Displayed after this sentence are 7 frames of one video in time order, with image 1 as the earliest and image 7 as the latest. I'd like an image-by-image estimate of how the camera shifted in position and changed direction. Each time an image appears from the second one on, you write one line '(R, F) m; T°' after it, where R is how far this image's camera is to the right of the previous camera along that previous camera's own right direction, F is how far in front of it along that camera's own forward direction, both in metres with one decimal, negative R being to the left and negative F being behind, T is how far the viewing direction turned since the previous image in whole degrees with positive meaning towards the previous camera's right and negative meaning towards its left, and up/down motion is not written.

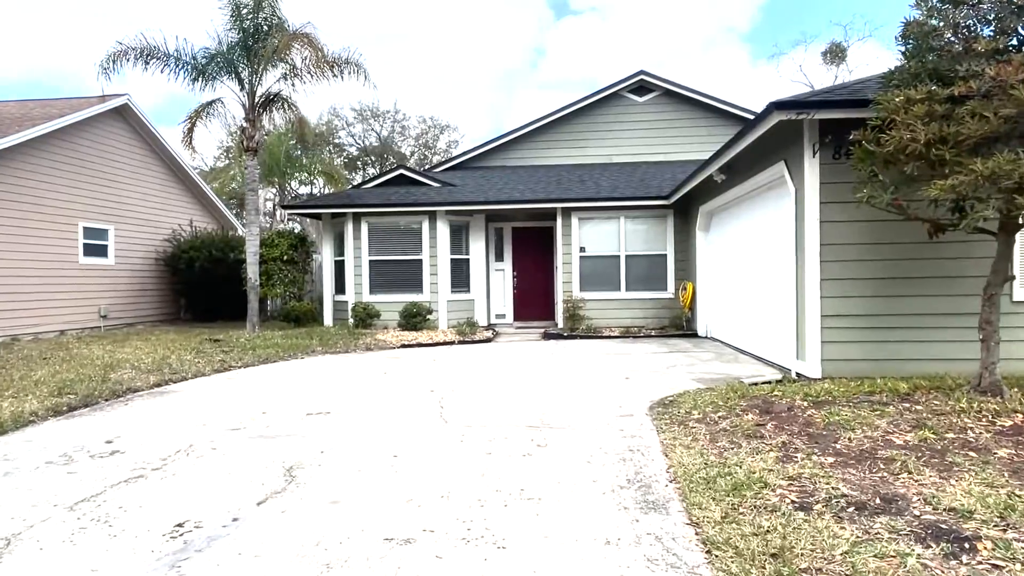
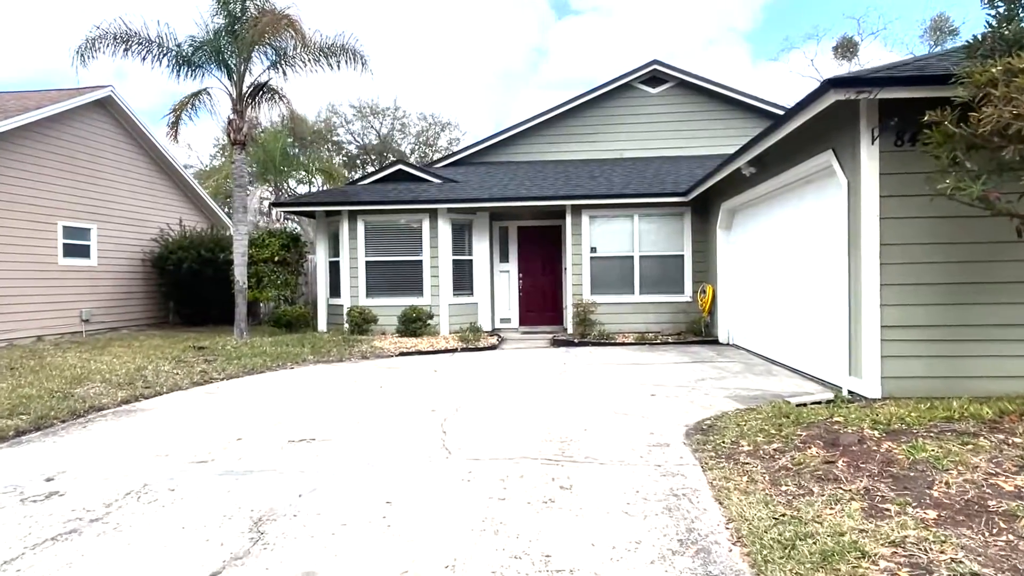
(-0.1, +0.8) m; 0°
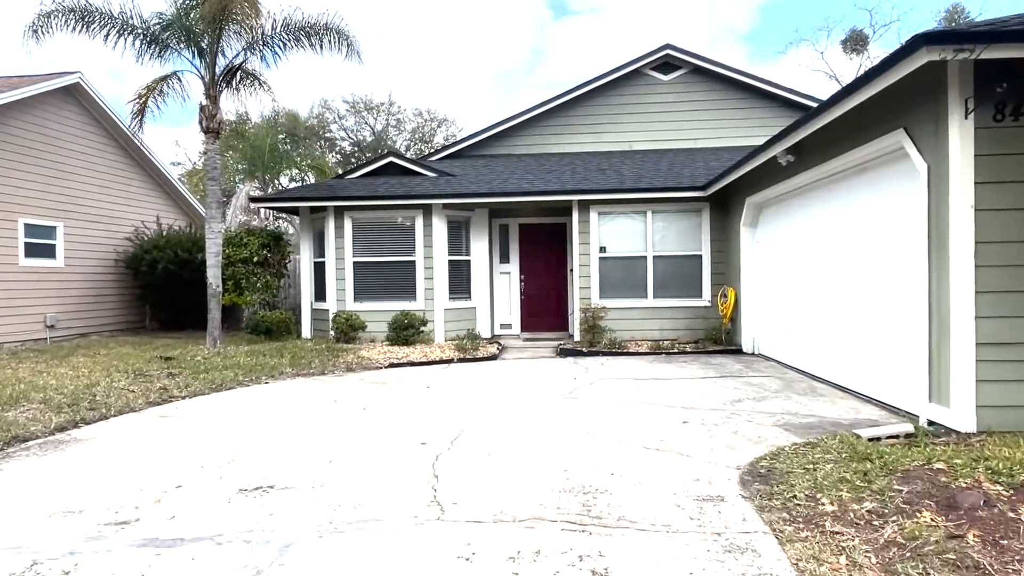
(-0.1, +1.0) m; 0°
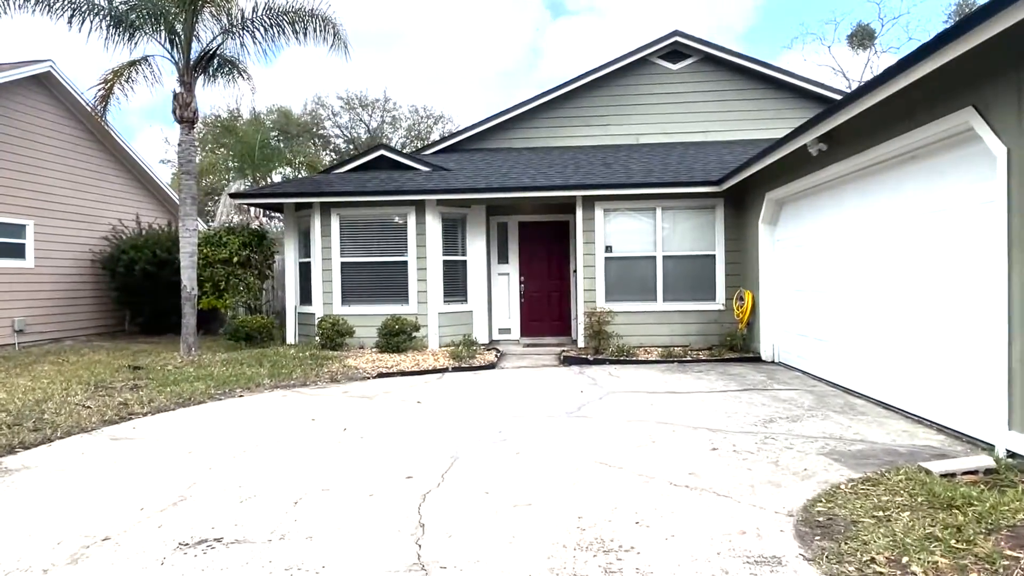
(0.0, +0.7) m; 0°
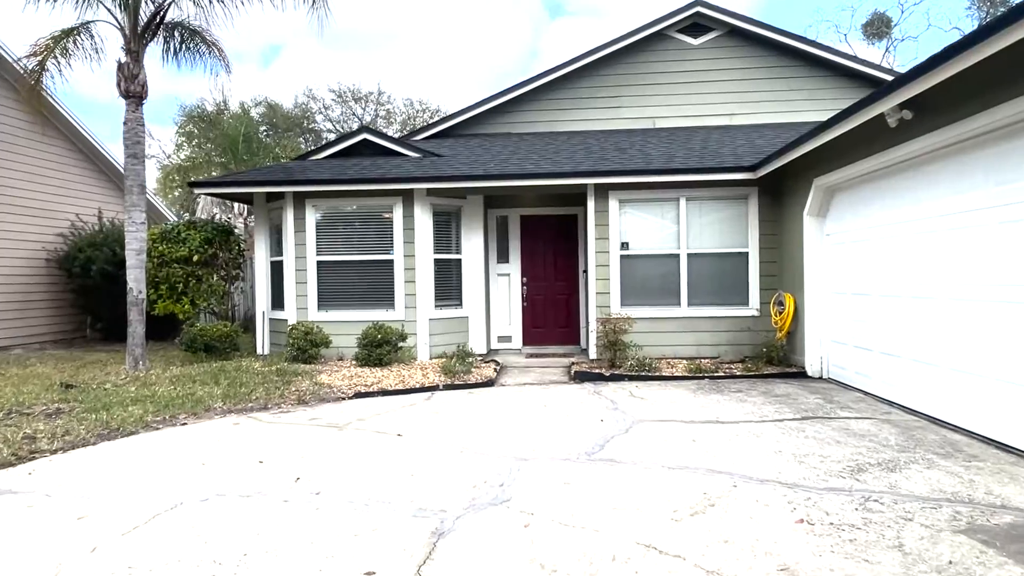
(0.0, +1.3) m; 0°
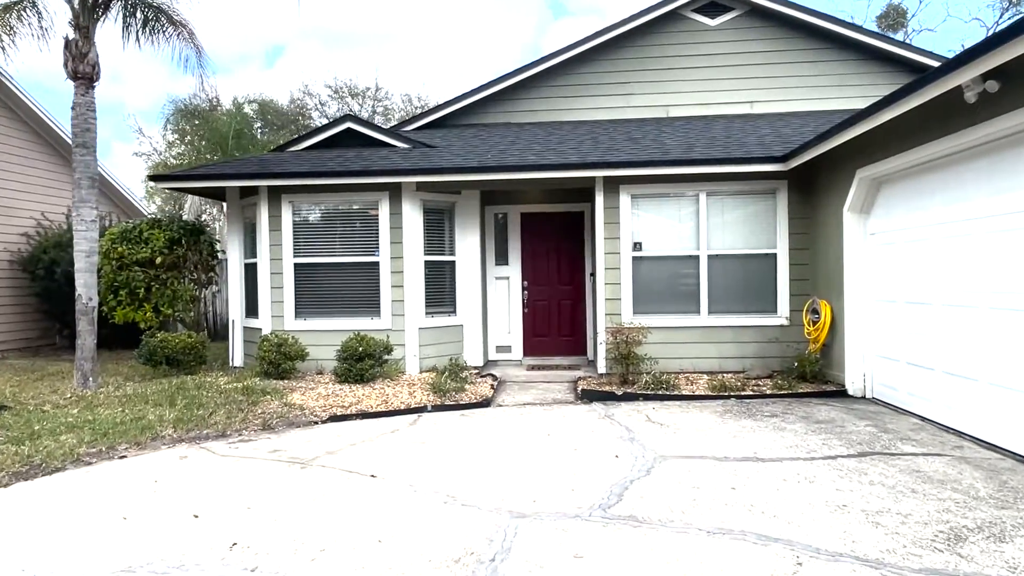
(0.0, +0.9) m; 0°
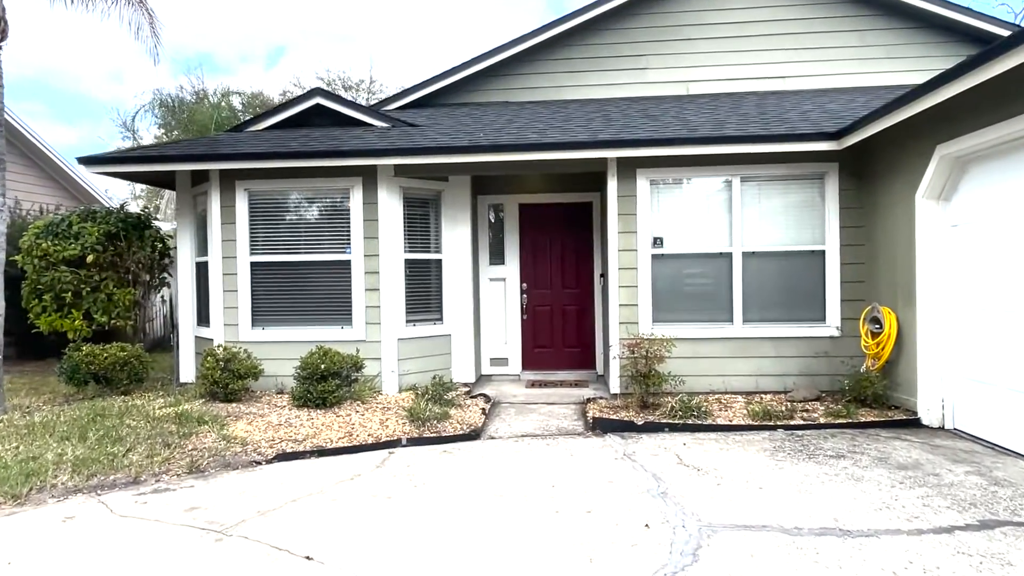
(0.0, +1.2) m; 0°
